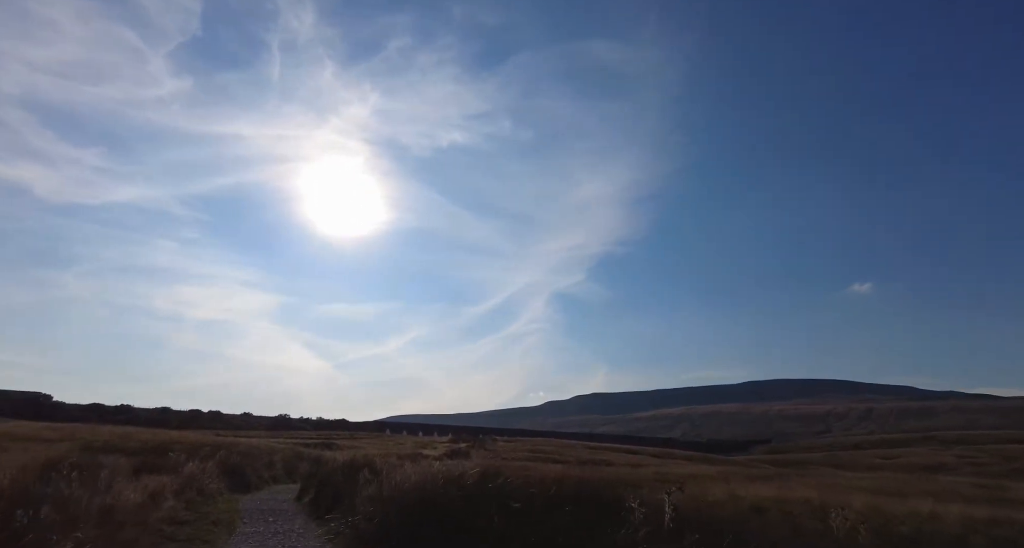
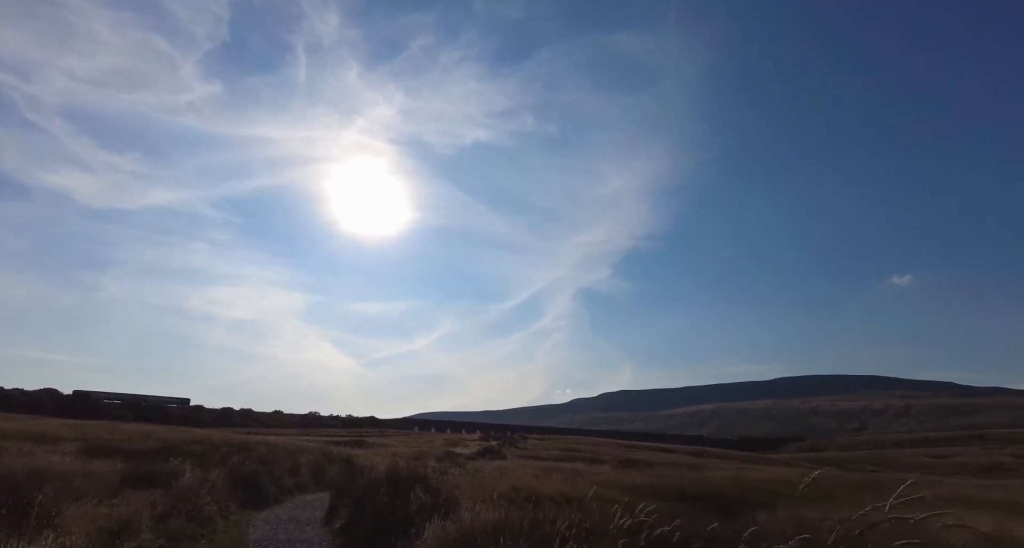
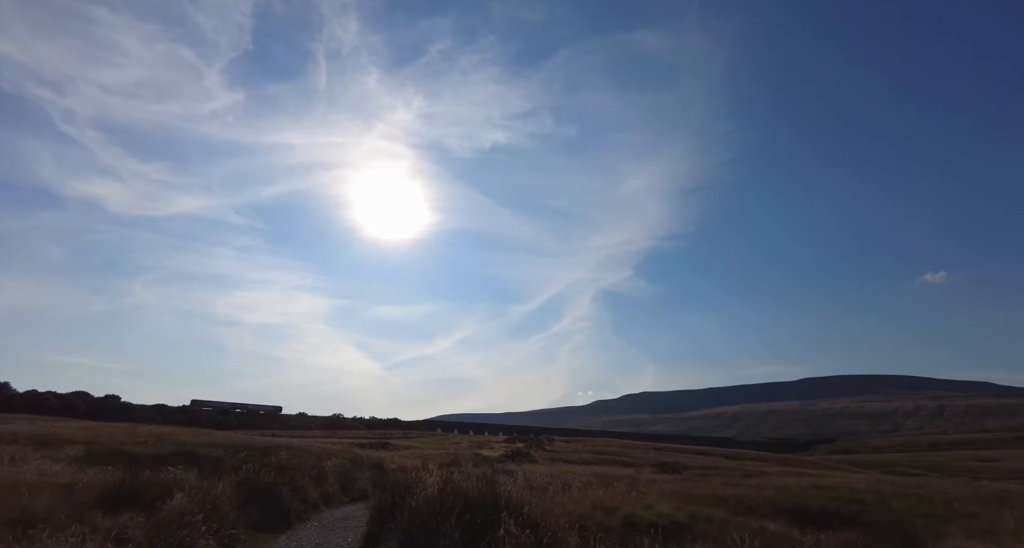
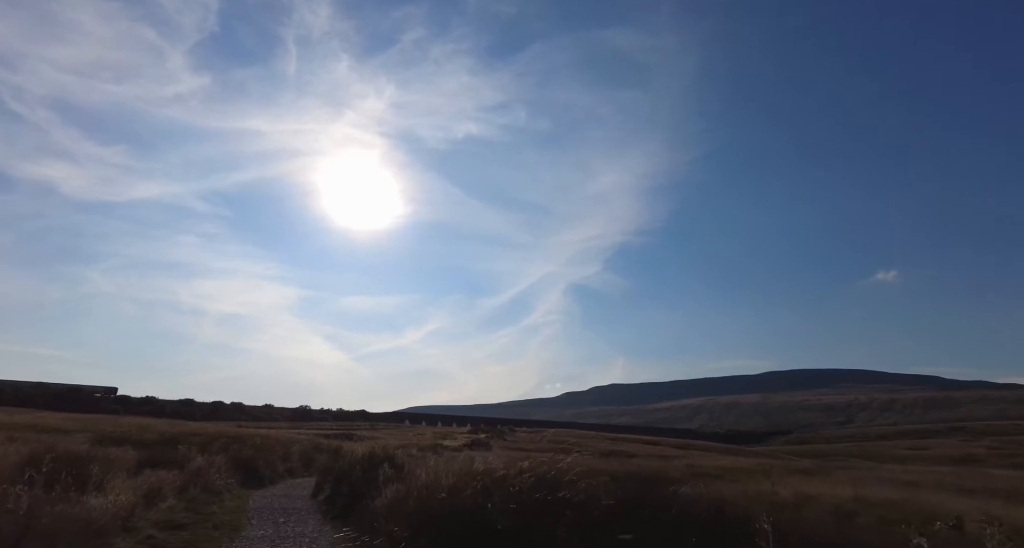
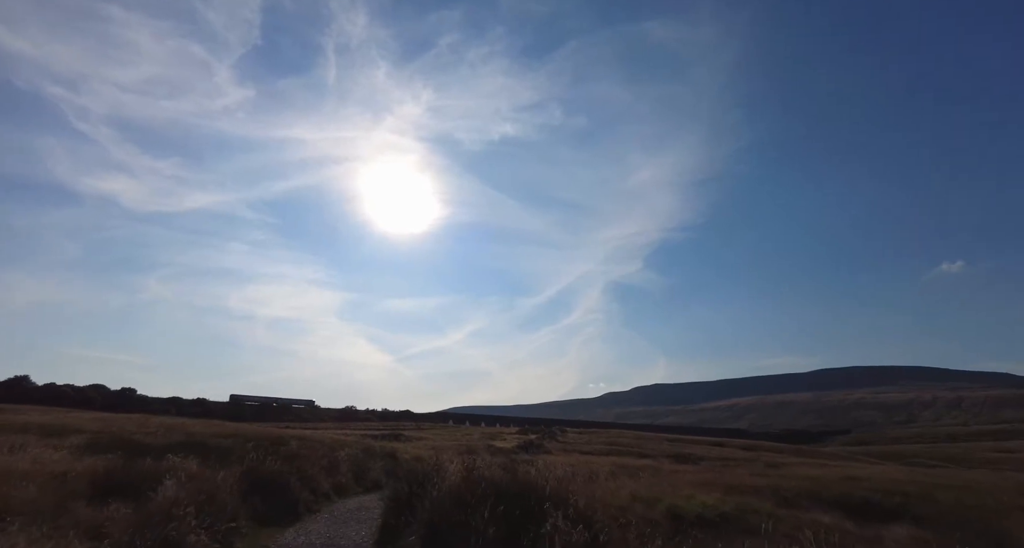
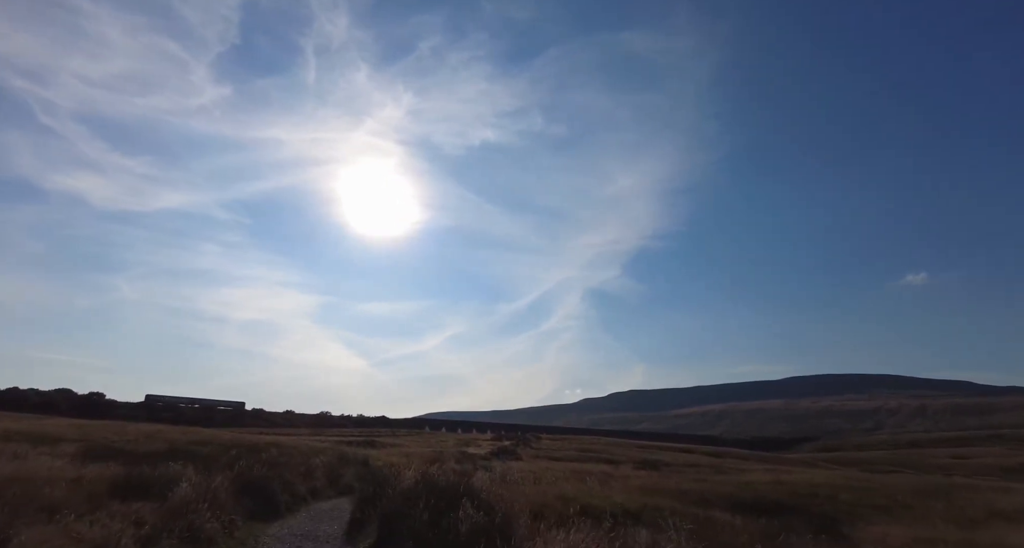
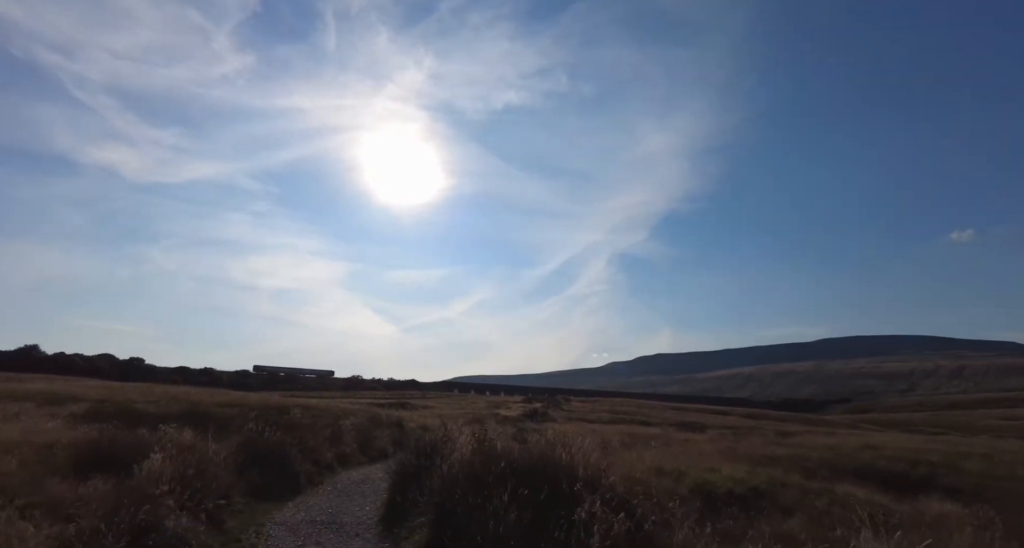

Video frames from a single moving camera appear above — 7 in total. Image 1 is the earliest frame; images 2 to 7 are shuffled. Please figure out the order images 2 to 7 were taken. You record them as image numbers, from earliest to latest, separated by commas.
4, 2, 6, 3, 5, 7
